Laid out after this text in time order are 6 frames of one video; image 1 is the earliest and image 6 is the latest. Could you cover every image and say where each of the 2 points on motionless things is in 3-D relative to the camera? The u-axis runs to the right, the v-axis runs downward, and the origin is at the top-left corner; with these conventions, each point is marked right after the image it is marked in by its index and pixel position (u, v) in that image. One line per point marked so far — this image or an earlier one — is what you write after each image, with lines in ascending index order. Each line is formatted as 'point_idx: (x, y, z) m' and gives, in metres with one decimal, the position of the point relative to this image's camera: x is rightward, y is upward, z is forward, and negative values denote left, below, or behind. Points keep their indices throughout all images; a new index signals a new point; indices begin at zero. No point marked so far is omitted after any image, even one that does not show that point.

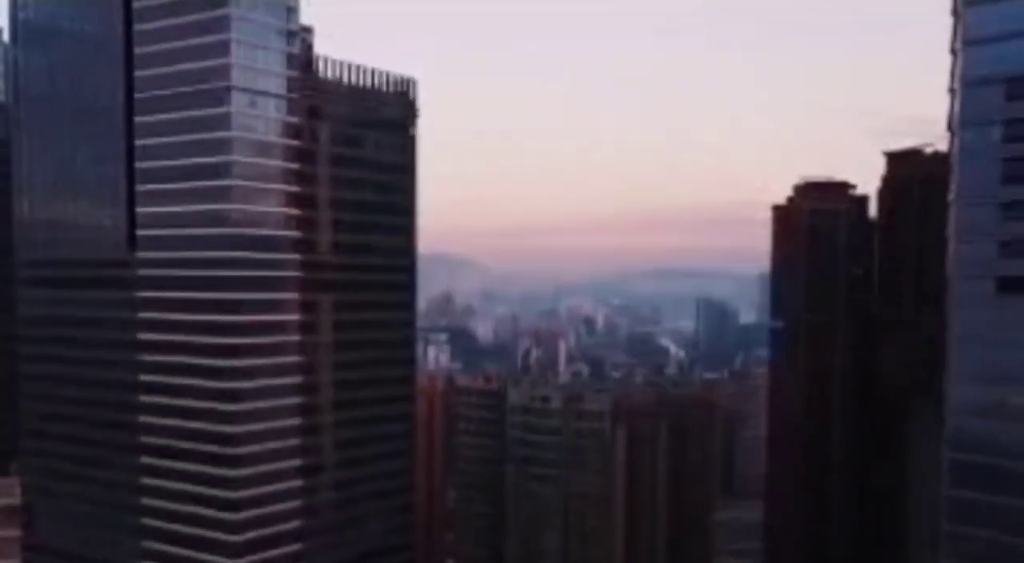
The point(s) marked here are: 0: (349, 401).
0: (-2.3, -1.7, +17.4) m
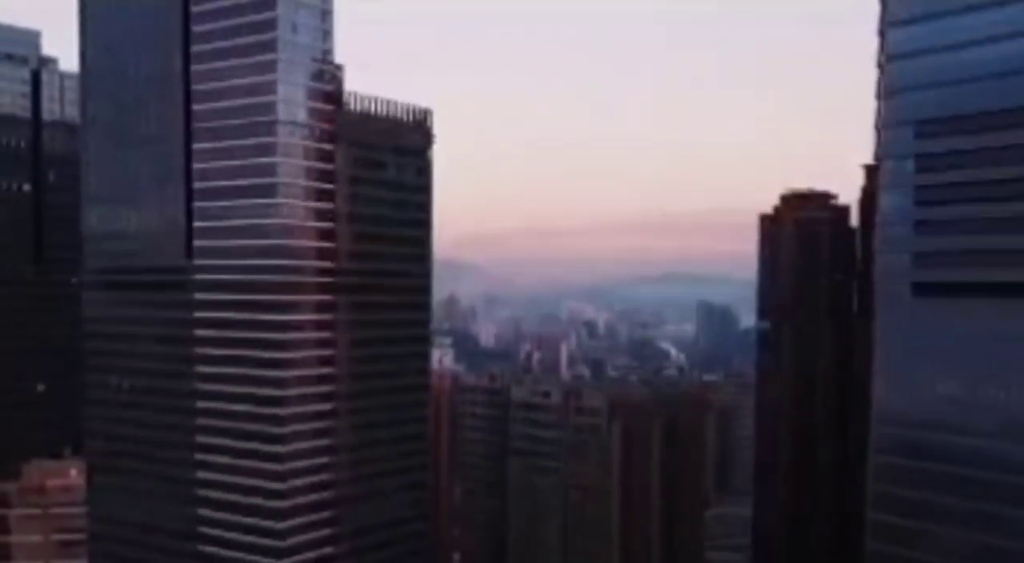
0: (-2.3, -1.8, +18.4) m
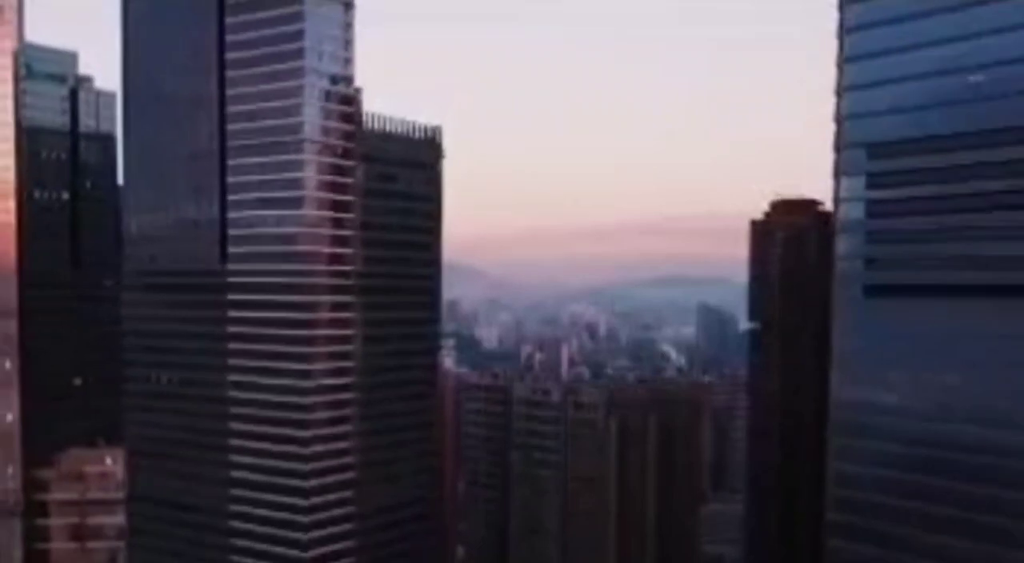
0: (-2.3, -1.8, +19.3) m
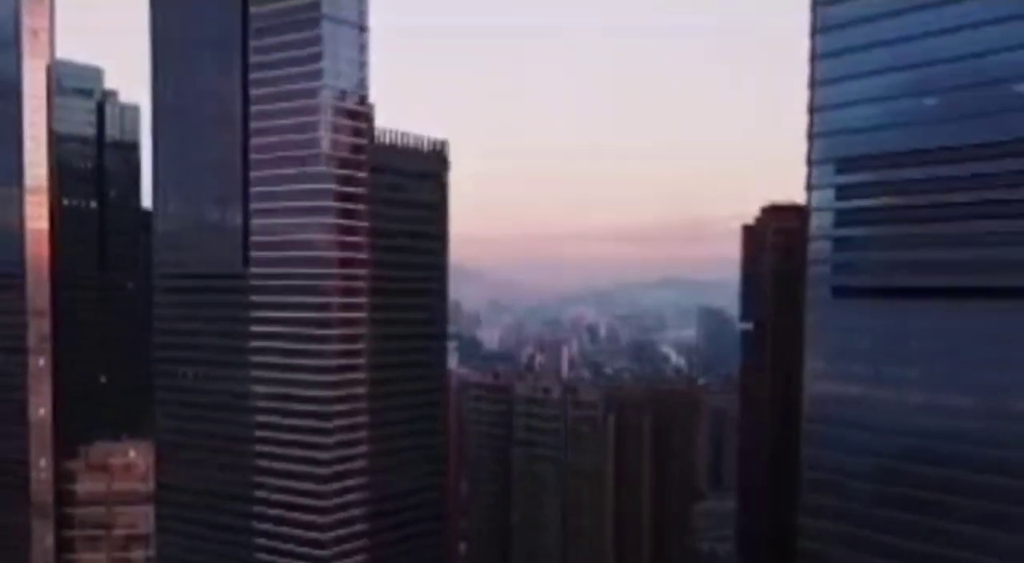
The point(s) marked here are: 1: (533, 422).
0: (-2.3, -1.9, +20.0) m
1: (+0.3, -2.2, +19.0) m
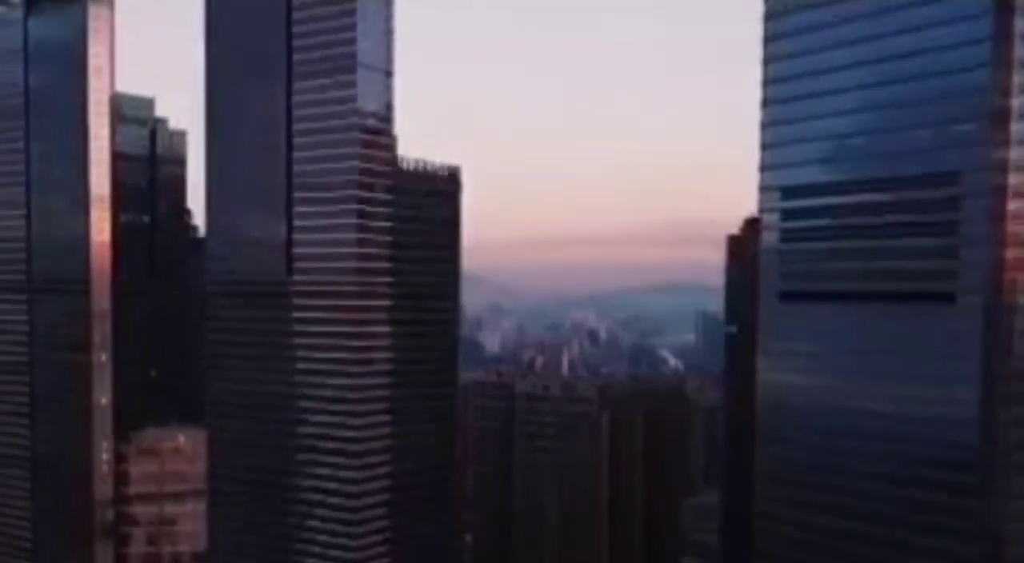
0: (-2.2, -2.0, +21.6) m
1: (+0.4, -2.3, +20.6) m
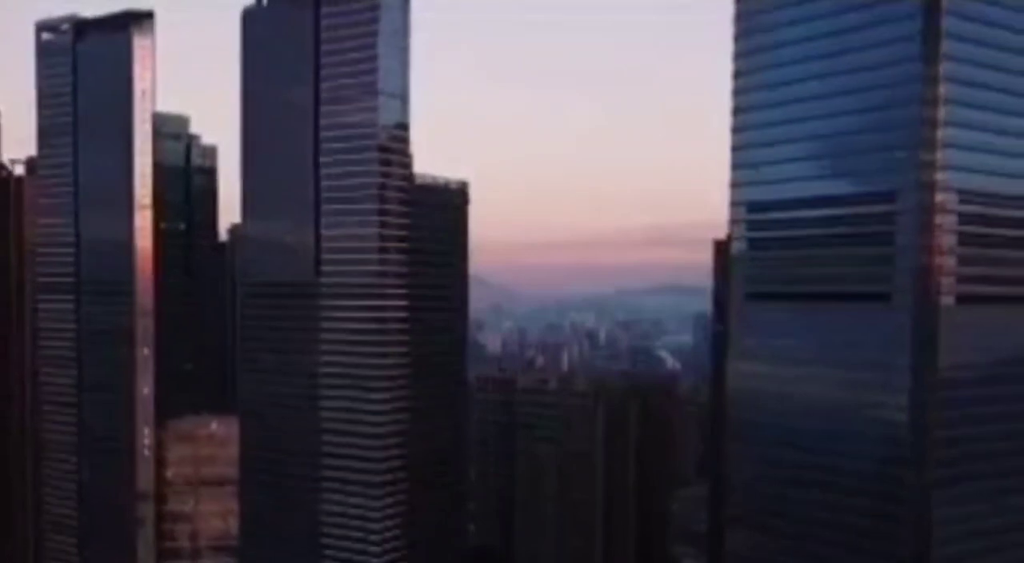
0: (-2.2, -2.0, +22.9) m
1: (+0.4, -2.4, +21.9) m
